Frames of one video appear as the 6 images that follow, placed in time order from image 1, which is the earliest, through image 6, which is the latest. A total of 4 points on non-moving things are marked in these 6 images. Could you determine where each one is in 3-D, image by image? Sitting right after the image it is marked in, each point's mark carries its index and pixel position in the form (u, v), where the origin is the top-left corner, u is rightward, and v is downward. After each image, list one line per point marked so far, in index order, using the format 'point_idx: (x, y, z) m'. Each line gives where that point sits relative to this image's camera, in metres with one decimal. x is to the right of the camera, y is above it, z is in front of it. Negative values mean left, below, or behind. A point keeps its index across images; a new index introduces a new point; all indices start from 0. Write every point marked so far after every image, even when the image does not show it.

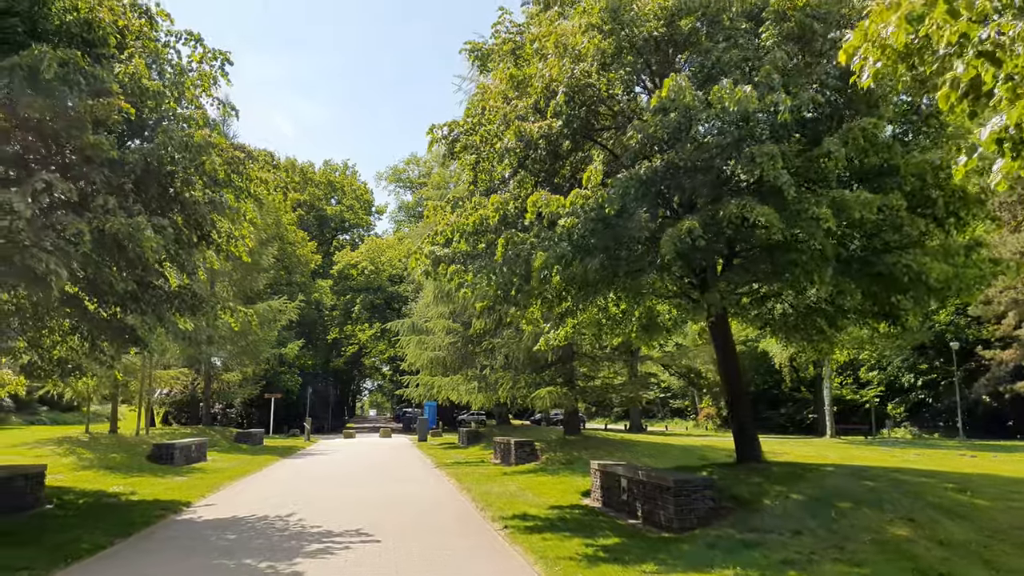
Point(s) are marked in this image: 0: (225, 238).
0: (-5.5, +1.0, +14.2) m
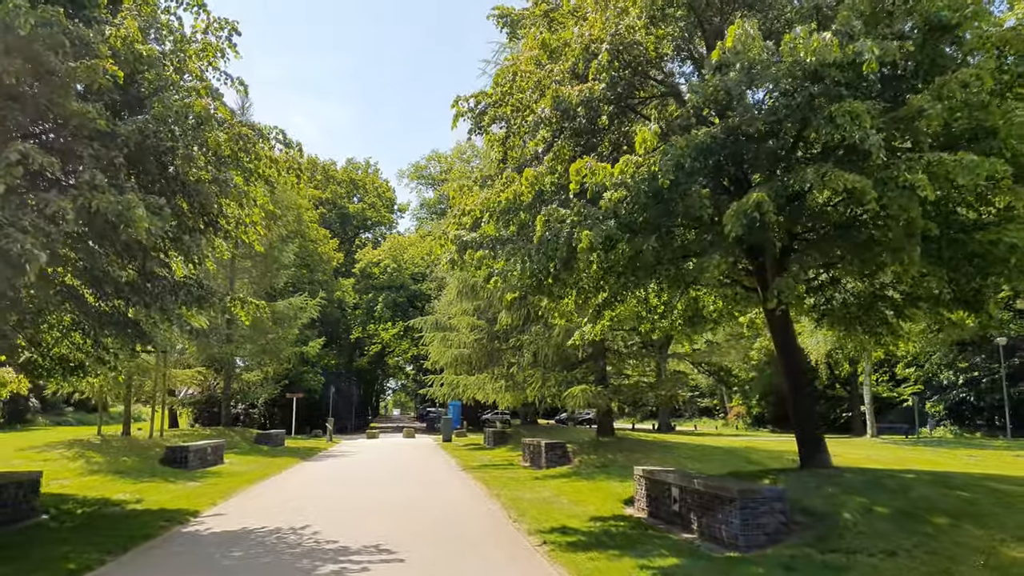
0: (-4.9, +1.1, +13.1) m
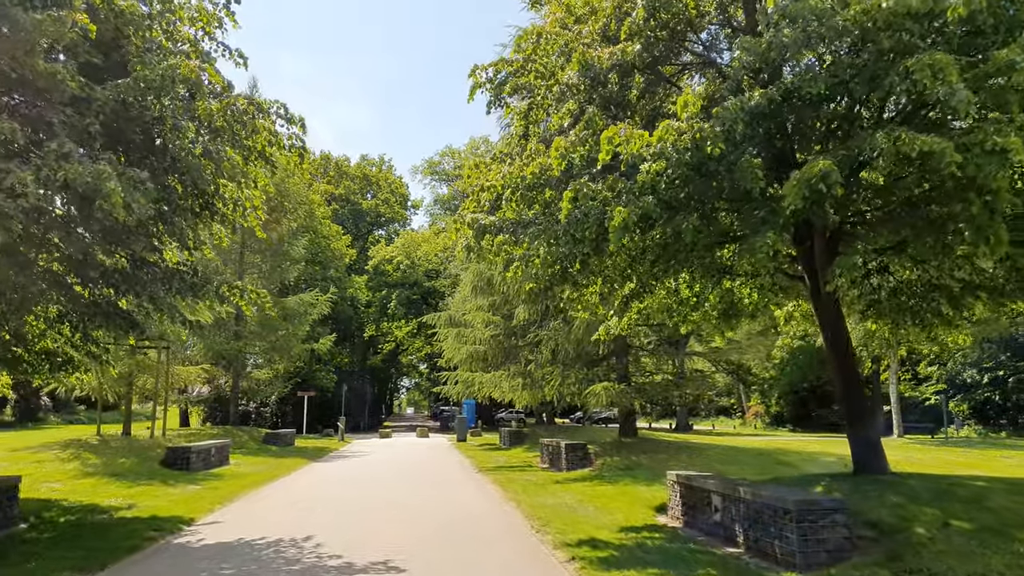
0: (-4.5, +1.3, +12.1) m
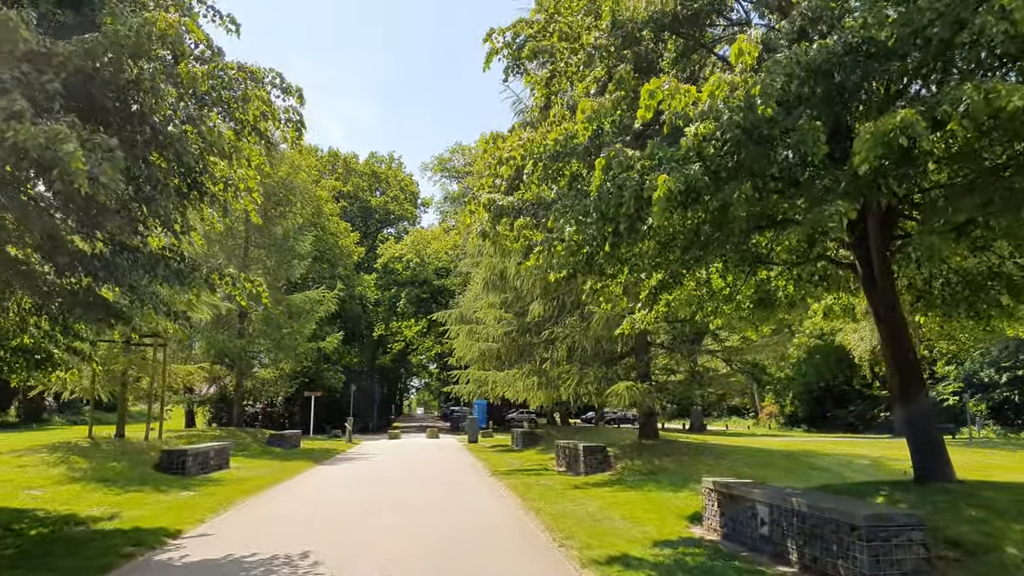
0: (-4.3, +1.5, +11.0) m
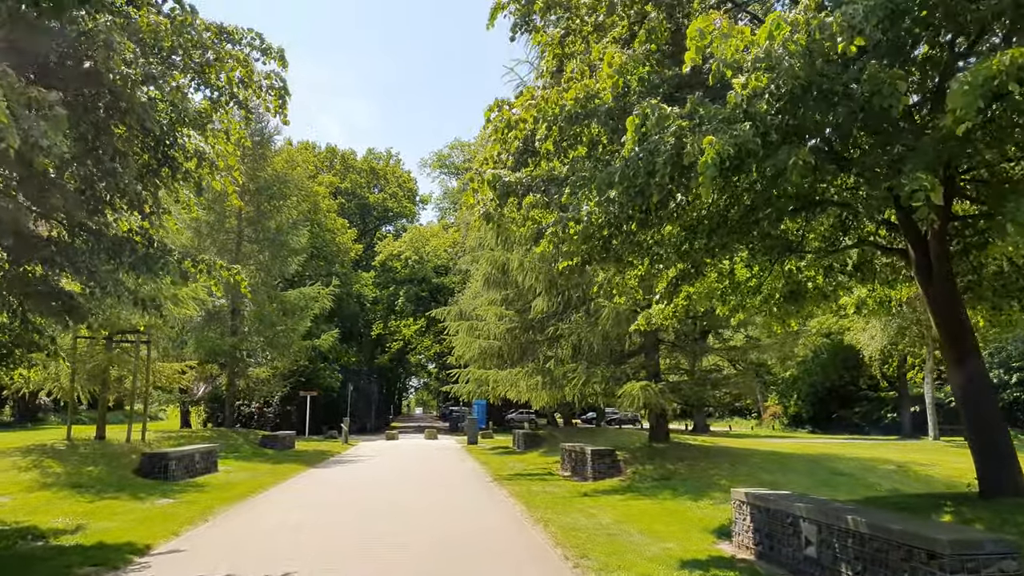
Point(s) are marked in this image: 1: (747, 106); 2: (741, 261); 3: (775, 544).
0: (-4.2, +1.6, +9.9) m
1: (+2.0, +1.6, +6.4) m
2: (+3.7, +0.4, +12.0) m
3: (+3.0, -3.0, +8.6) m
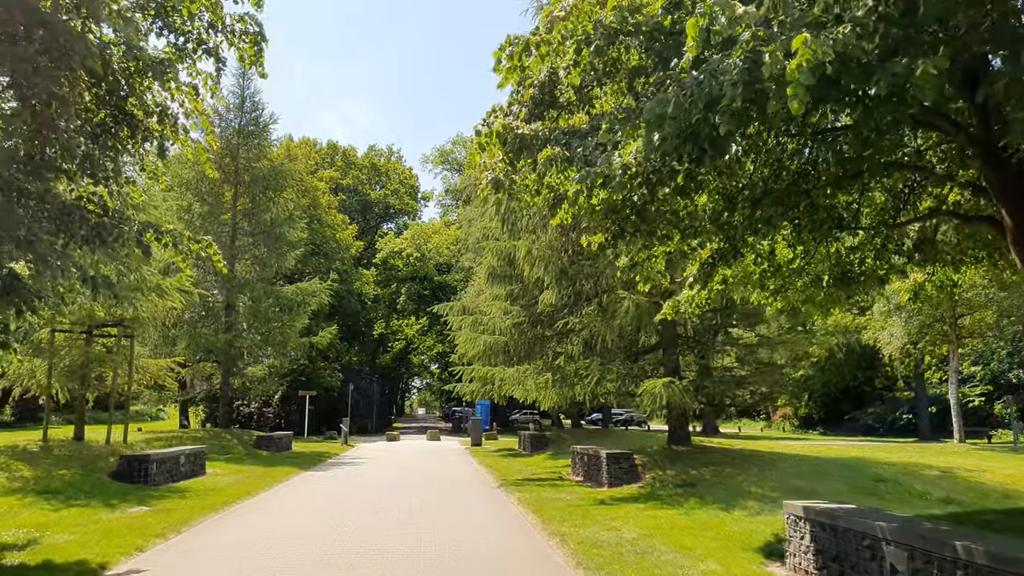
0: (-4.0, +1.9, +8.5) m
1: (+2.1, +1.8, +4.9) m
2: (+3.9, +0.7, +10.6) m
3: (+3.2, -2.7, +7.1) m
